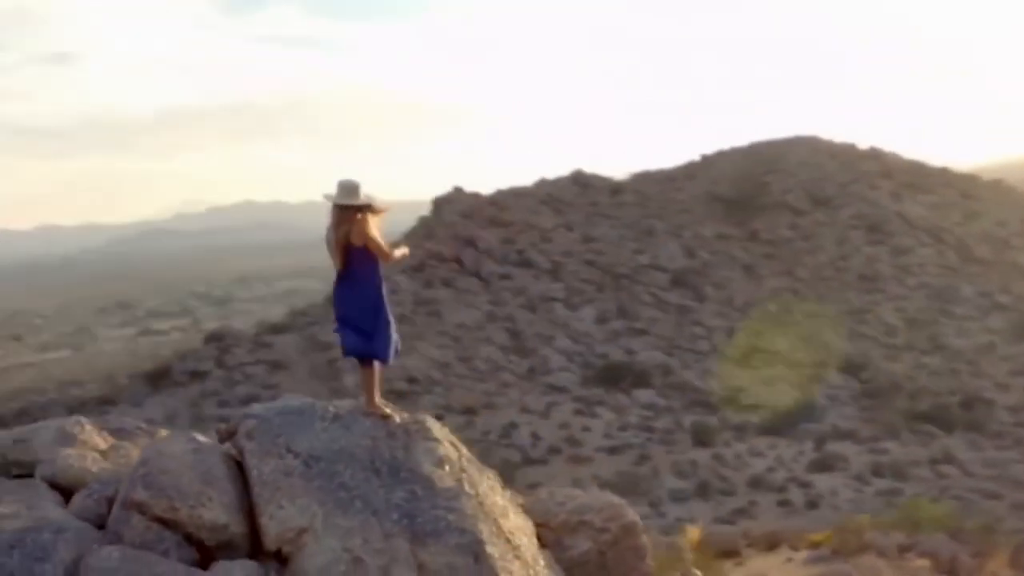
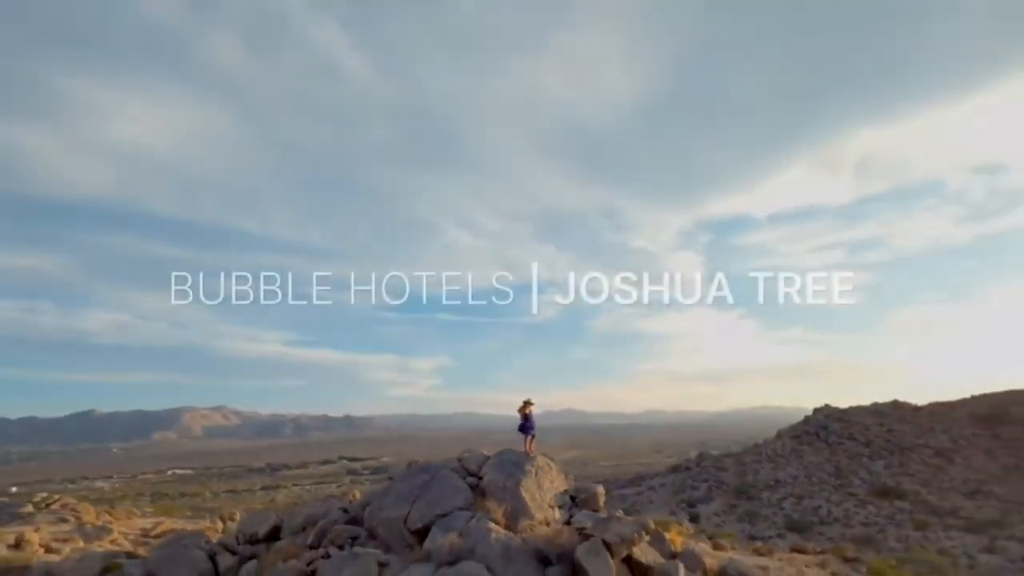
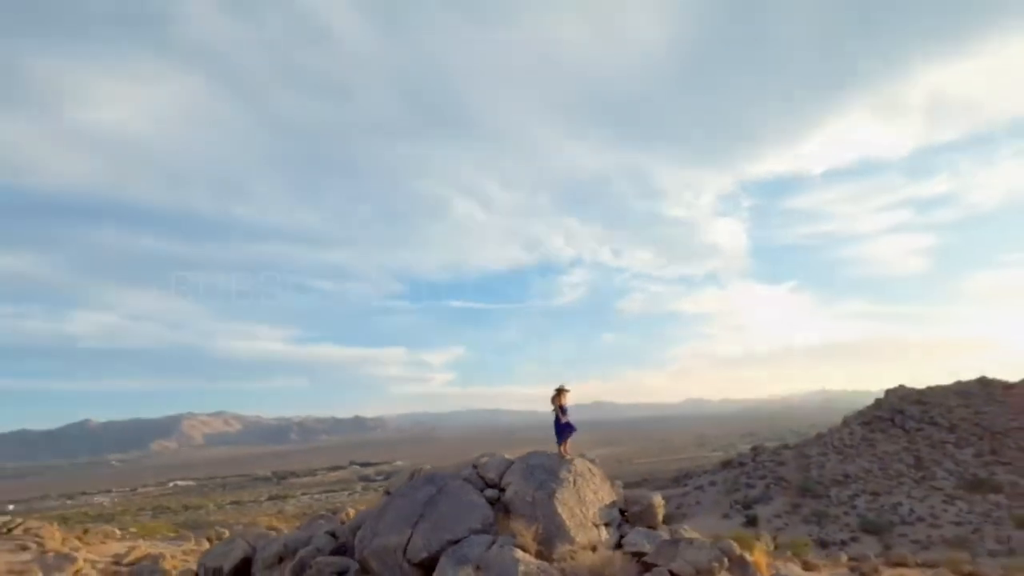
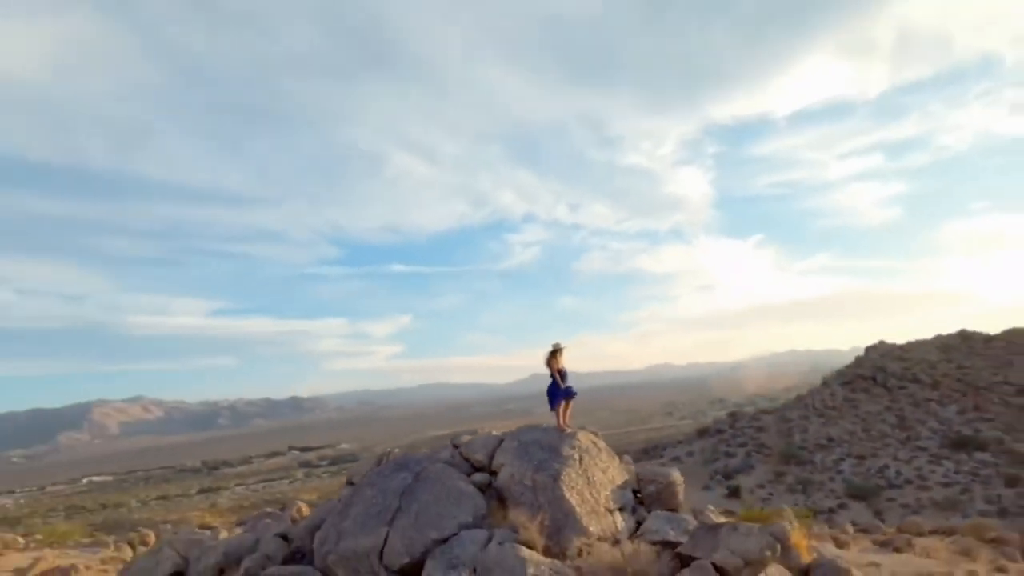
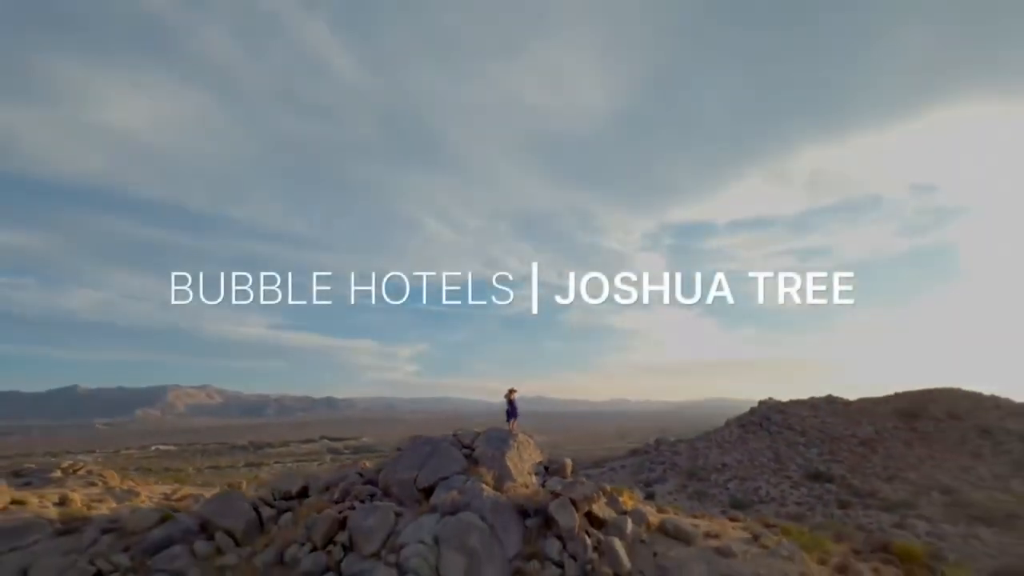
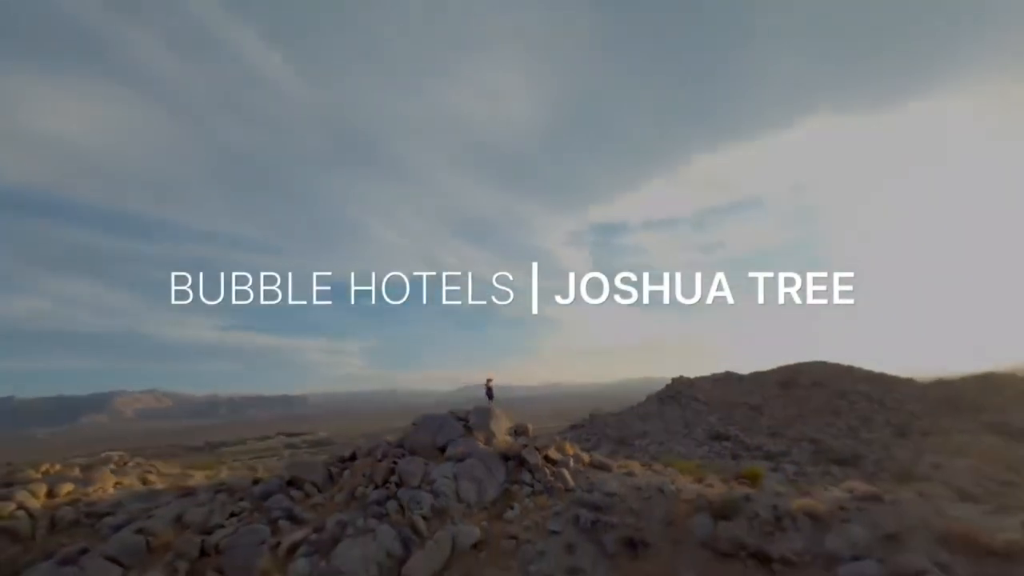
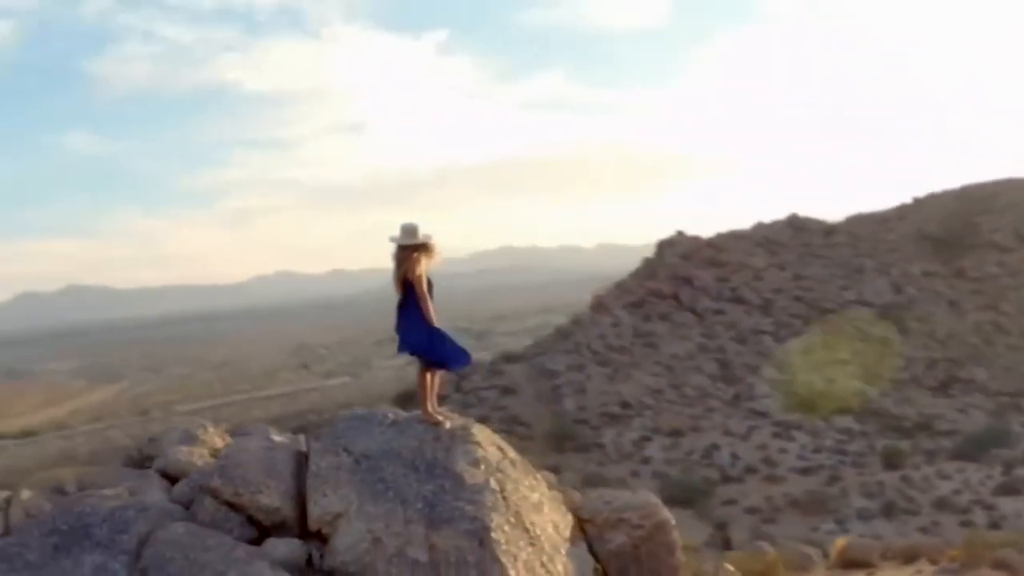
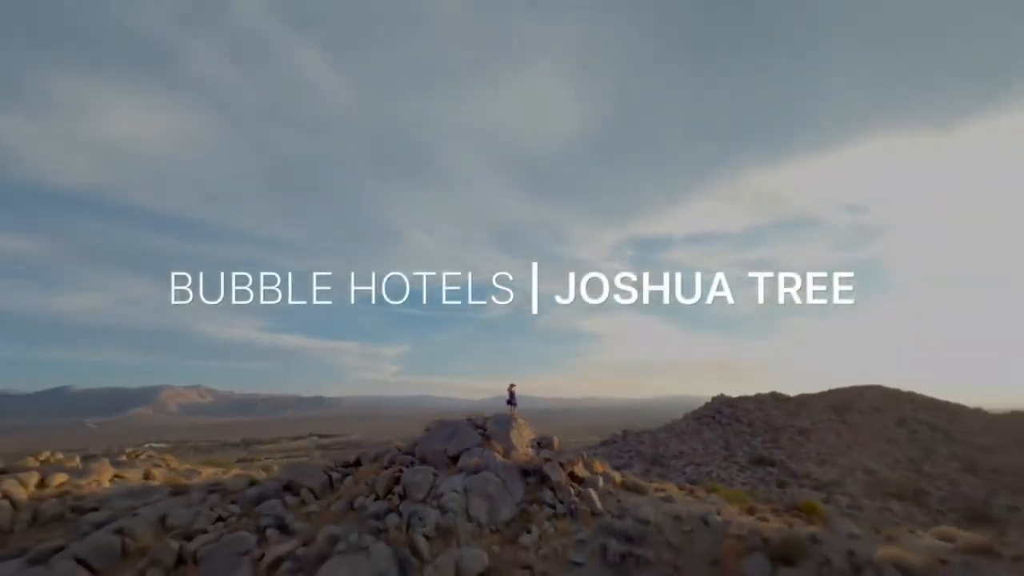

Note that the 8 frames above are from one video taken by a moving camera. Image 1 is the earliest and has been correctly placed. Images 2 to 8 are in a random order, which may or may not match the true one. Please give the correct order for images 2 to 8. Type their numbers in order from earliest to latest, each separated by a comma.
7, 4, 3, 2, 5, 8, 6
